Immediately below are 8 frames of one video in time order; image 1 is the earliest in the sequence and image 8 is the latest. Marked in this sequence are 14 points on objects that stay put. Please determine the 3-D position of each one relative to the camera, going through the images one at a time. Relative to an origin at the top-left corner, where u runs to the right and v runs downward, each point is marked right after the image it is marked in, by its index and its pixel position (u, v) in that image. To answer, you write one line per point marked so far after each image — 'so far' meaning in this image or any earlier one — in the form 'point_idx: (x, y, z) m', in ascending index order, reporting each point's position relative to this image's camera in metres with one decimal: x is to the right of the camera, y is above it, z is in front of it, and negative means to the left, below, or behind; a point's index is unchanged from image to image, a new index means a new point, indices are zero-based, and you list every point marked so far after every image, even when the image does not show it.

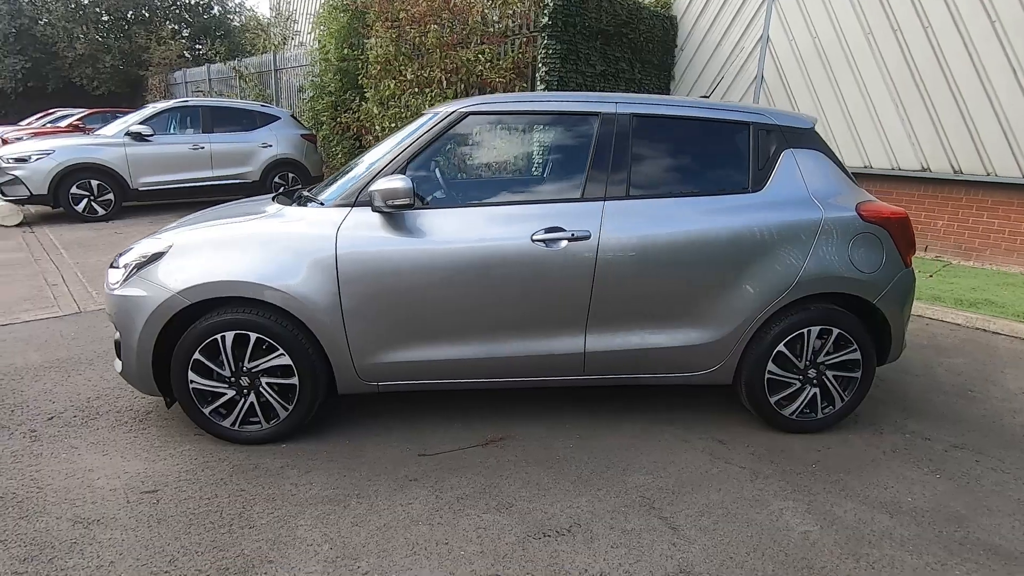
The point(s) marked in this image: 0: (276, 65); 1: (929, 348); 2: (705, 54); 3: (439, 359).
0: (-7.8, +7.5, +18.1) m
1: (+4.0, -0.6, +5.2) m
2: (+4.0, +4.8, +11.1) m
3: (-0.5, -0.4, +3.4) m
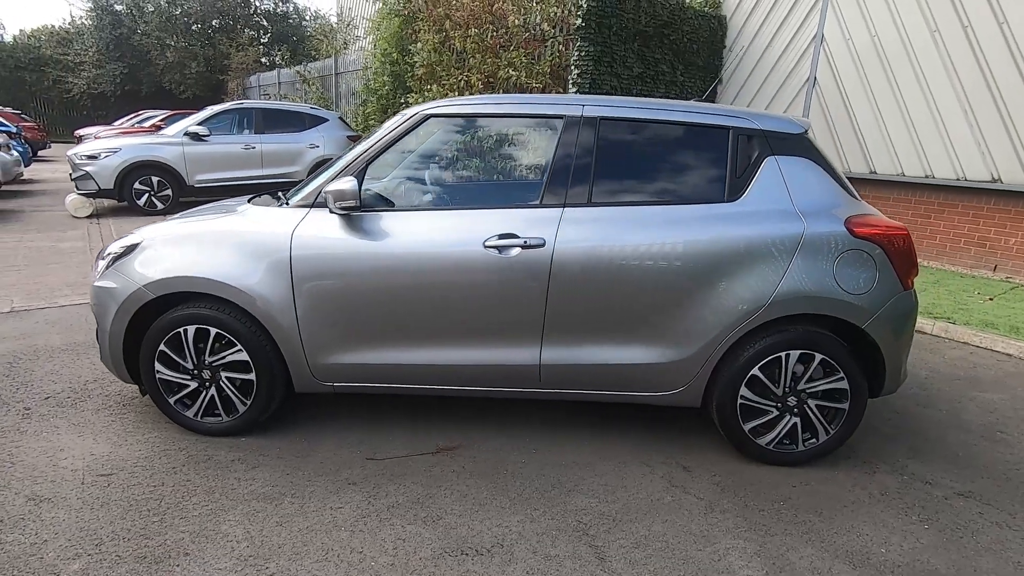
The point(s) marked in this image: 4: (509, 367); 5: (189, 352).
0: (-6.0, +7.7, +18.9) m
1: (+3.9, -0.8, +4.7) m
2: (+4.8, +4.6, +10.6) m
3: (-0.7, -0.5, +3.3) m
4: (0.0, -0.5, +3.3) m
5: (-2.0, -0.4, +3.3) m
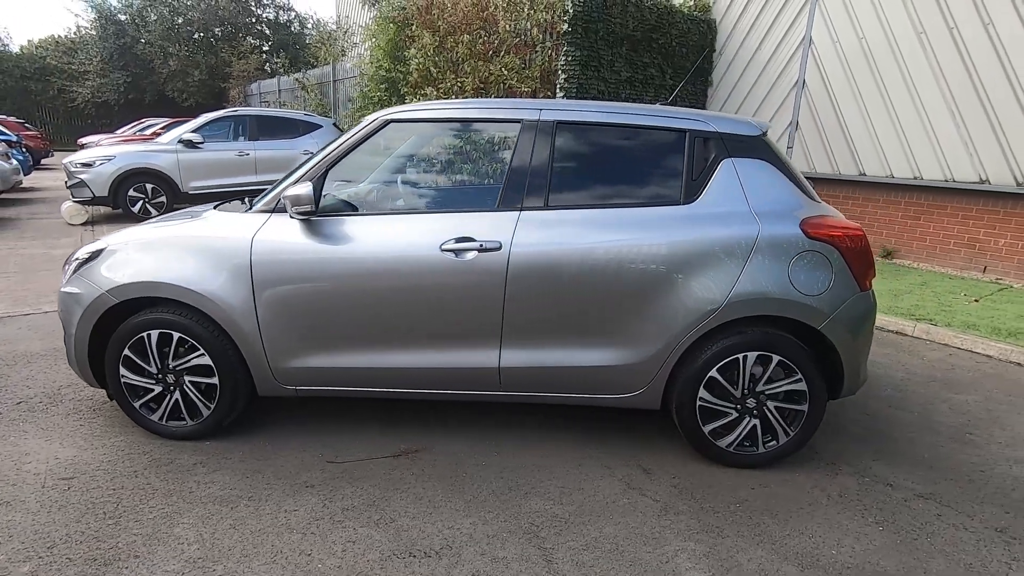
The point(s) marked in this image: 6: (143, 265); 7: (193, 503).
0: (-6.2, +7.5, +19.0) m
1: (+3.7, -0.8, +4.6) m
2: (+4.6, +4.5, +10.6) m
3: (-1.0, -0.5, +3.4) m
4: (-0.3, -0.5, +3.3) m
5: (-2.2, -0.4, +3.4) m
6: (-2.3, +0.1, +3.3) m
7: (-1.7, -1.2, +2.9) m
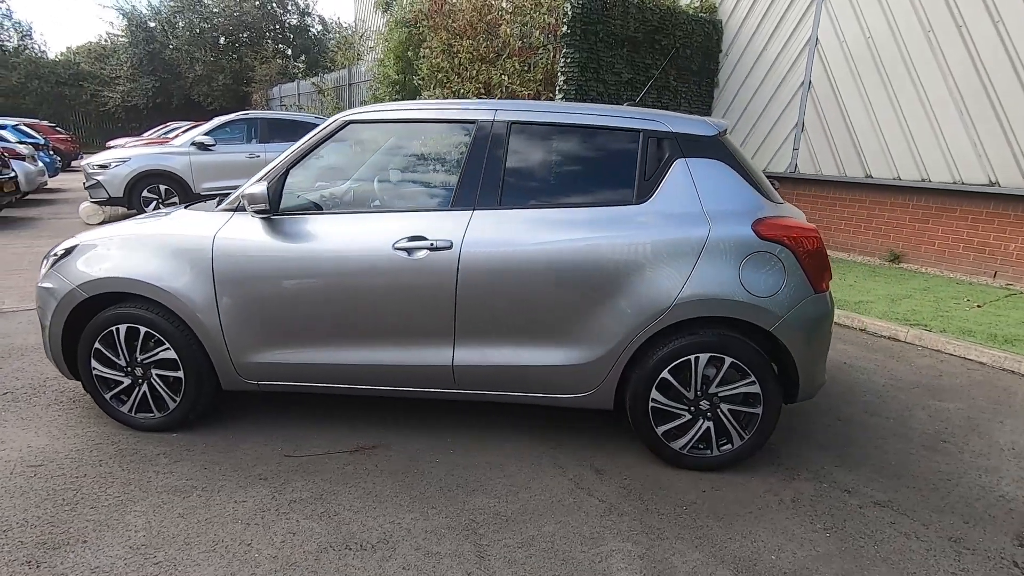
0: (-5.8, +7.5, +19.3) m
1: (+3.5, -0.9, +4.5) m
2: (+4.6, +4.4, +10.4) m
3: (-1.3, -0.5, +3.4) m
4: (-0.5, -0.5, +3.3) m
5: (-2.5, -0.4, +3.5) m
6: (-2.5, +0.2, +3.4) m
7: (-2.0, -1.1, +3.0) m
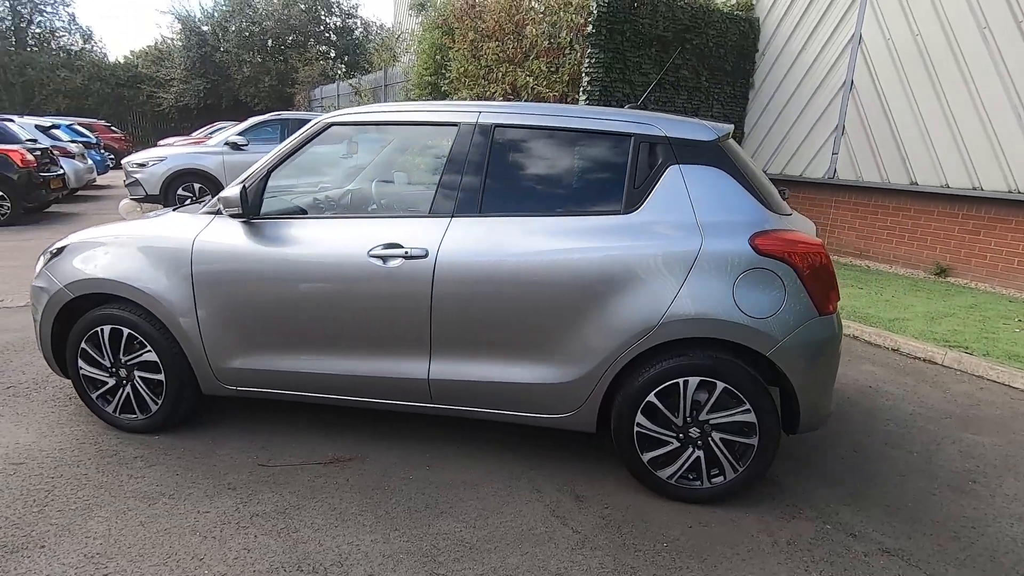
0: (-4.6, +7.5, +19.5) m
1: (+3.4, -1.0, +4.1) m
2: (+5.1, +4.2, +9.9) m
3: (-1.4, -0.5, +3.3) m
4: (-0.7, -0.5, +3.2) m
5: (-2.6, -0.4, +3.5) m
6: (-2.6, +0.2, +3.4) m
7: (-2.2, -1.2, +3.0) m
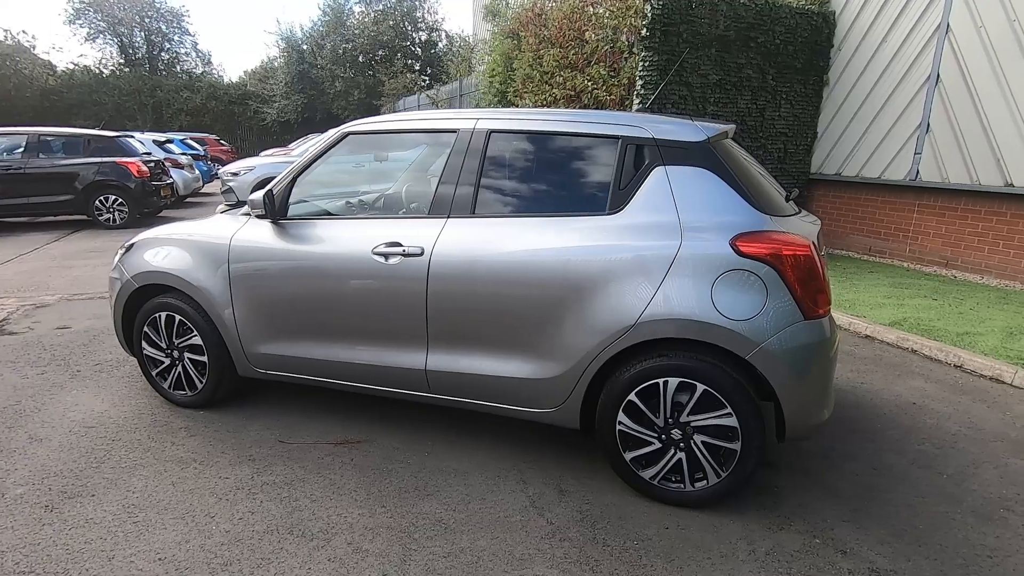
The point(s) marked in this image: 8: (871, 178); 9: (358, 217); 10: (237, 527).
0: (-2.0, +7.4, +20.2) m
1: (+3.4, -1.1, +3.7) m
2: (+6.1, +4.1, +9.3) m
3: (-1.4, -0.5, +3.7) m
4: (-0.7, -0.5, +3.4) m
5: (-2.6, -0.3, +4.0) m
6: (-2.6, +0.2, +3.9) m
7: (-2.2, -1.1, +3.4) m
8: (+6.2, +1.9, +9.2) m
9: (-1.2, +0.5, +3.6) m
10: (-1.4, -1.3, +2.8) m
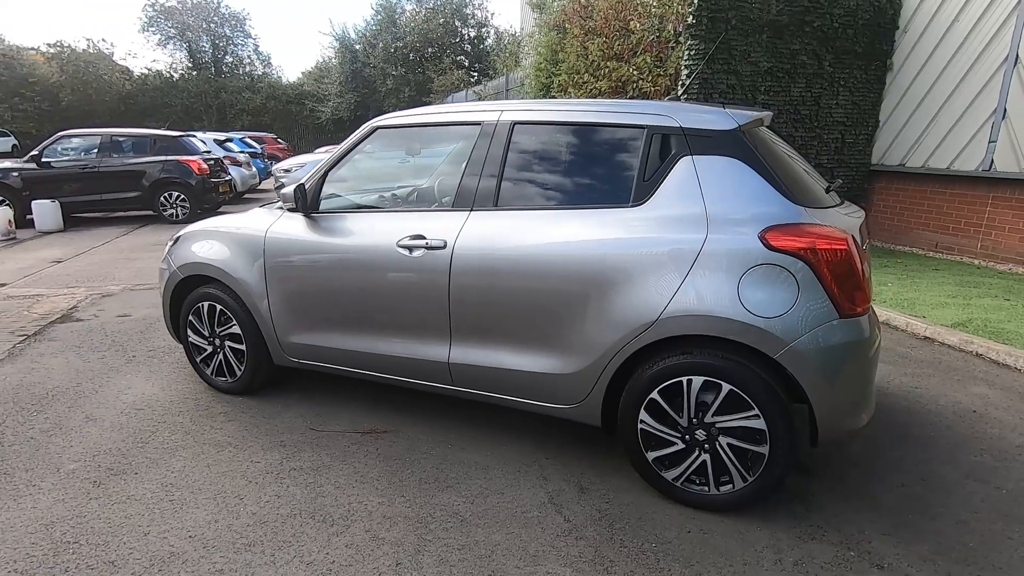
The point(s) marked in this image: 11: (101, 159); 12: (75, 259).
0: (-0.2, +7.6, +20.2) m
1: (+3.6, -1.1, +3.4) m
2: (+6.8, +4.1, +8.6) m
3: (-1.2, -0.4, +3.8) m
4: (-0.6, -0.5, +3.5) m
5: (-2.4, -0.3, +4.2) m
6: (-2.4, +0.3, +4.1) m
7: (-2.1, -1.0, +3.6) m
8: (+6.8, +1.9, +8.6) m
9: (-1.0, +0.5, +3.7) m
10: (-1.3, -1.2, +2.9) m
11: (-9.6, +3.0, +12.5) m
12: (-7.4, +0.5, +9.1) m
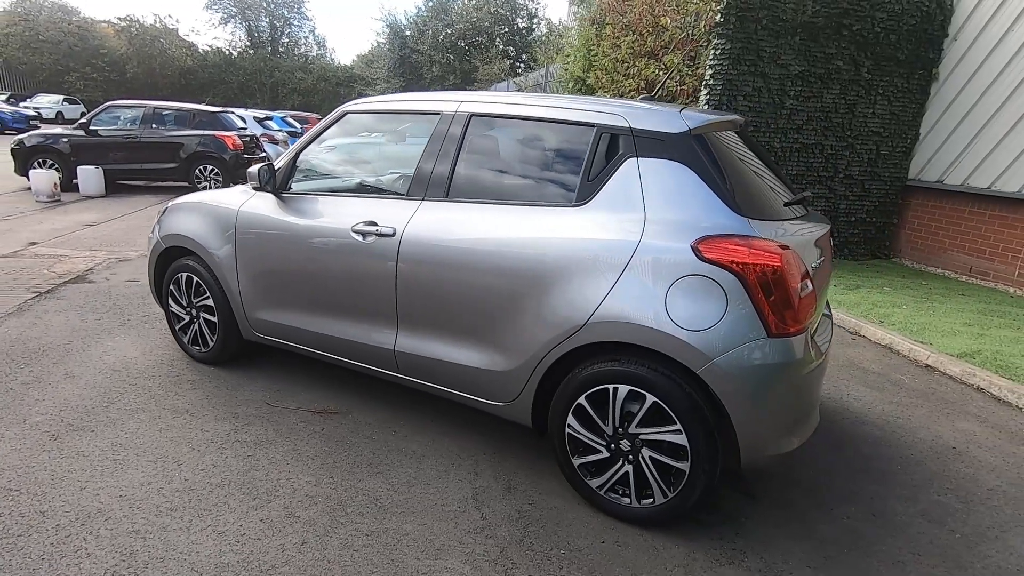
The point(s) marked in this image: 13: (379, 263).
0: (+1.2, +7.8, +20.0) m
1: (+3.2, -1.3, +3.1) m
2: (+7.1, +3.7, +8.1) m
3: (-1.5, -0.3, +3.8) m
4: (-0.9, -0.4, +3.5) m
5: (-2.6, 0.0, +4.3) m
6: (-2.6, +0.5, +4.3) m
7: (-2.5, -0.8, +3.7) m
8: (+7.0, +1.5, +8.1) m
9: (-1.2, +0.7, +3.7) m
10: (-1.8, -1.1, +3.0) m
11: (-9.0, +3.8, +13.1) m
12: (-7.3, +1.2, +9.6) m
13: (-0.8, +0.1, +3.3) m
